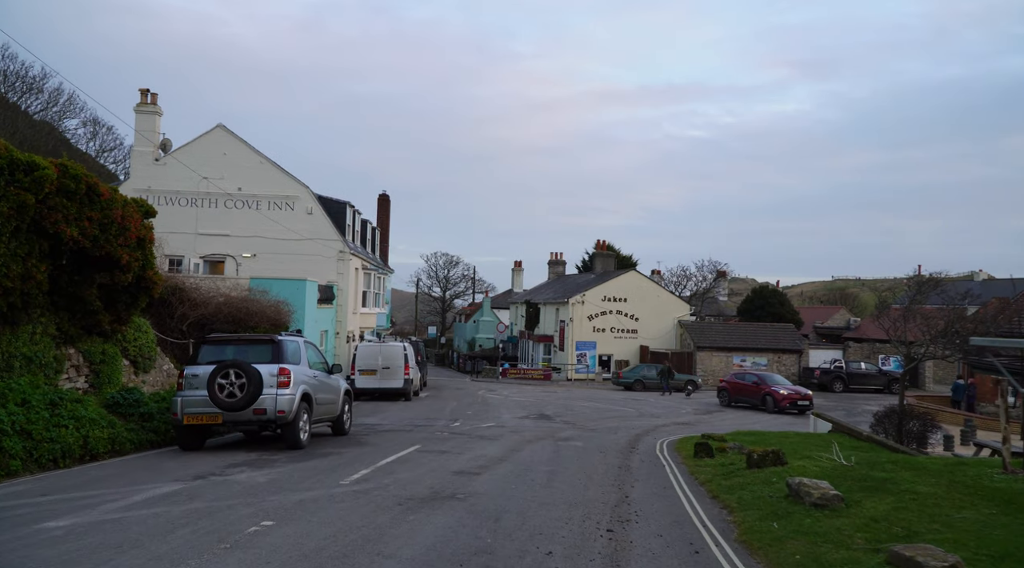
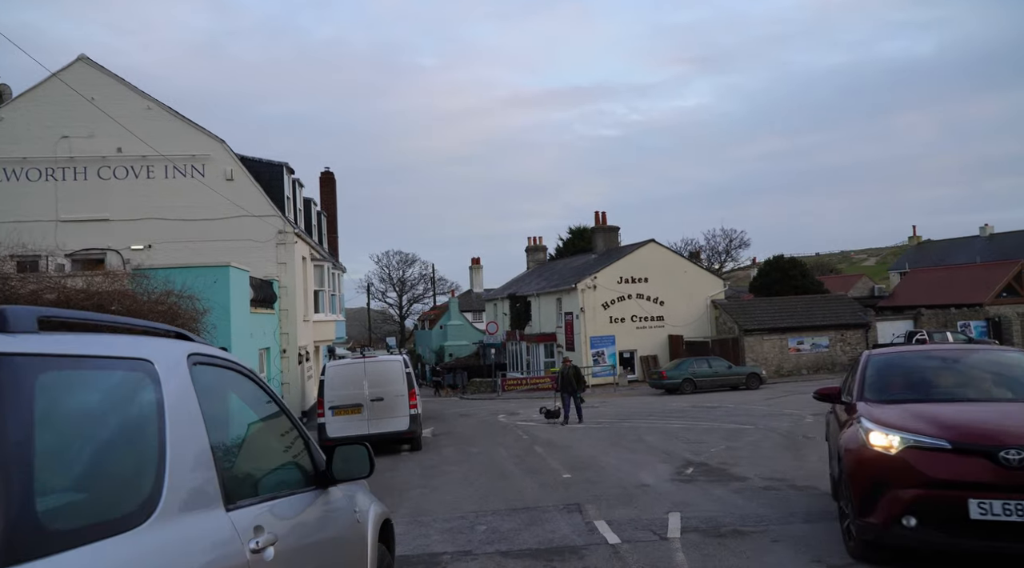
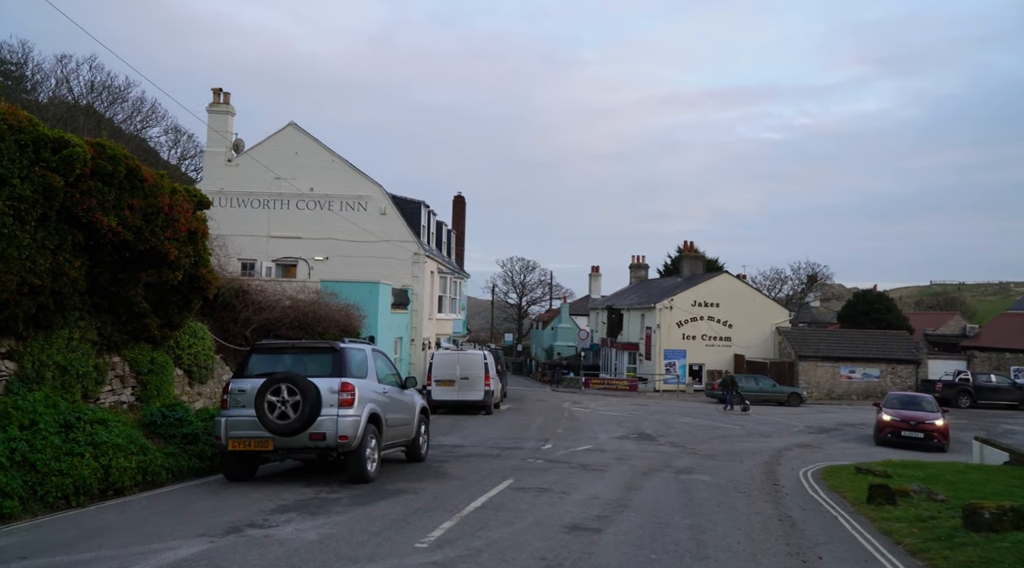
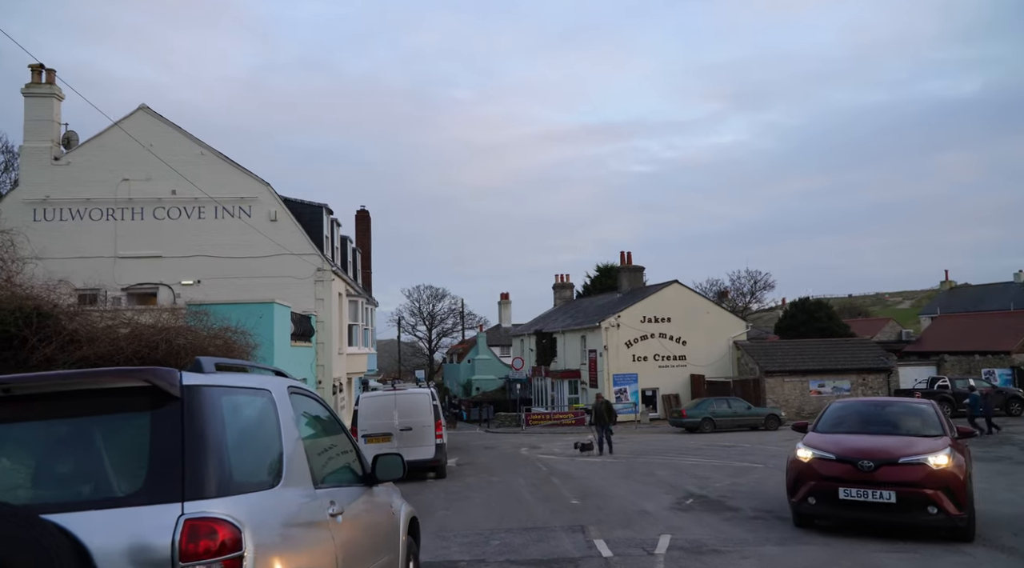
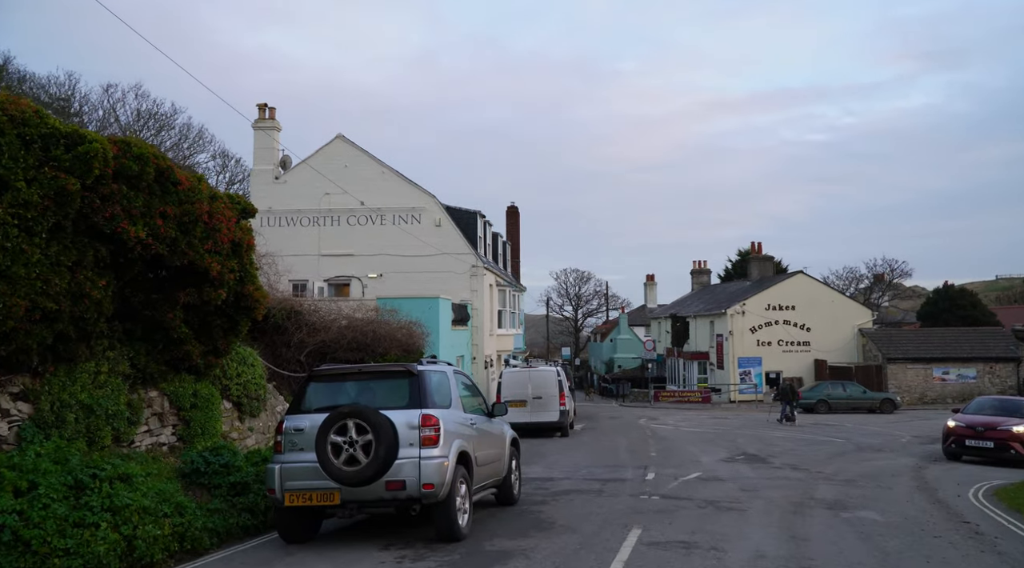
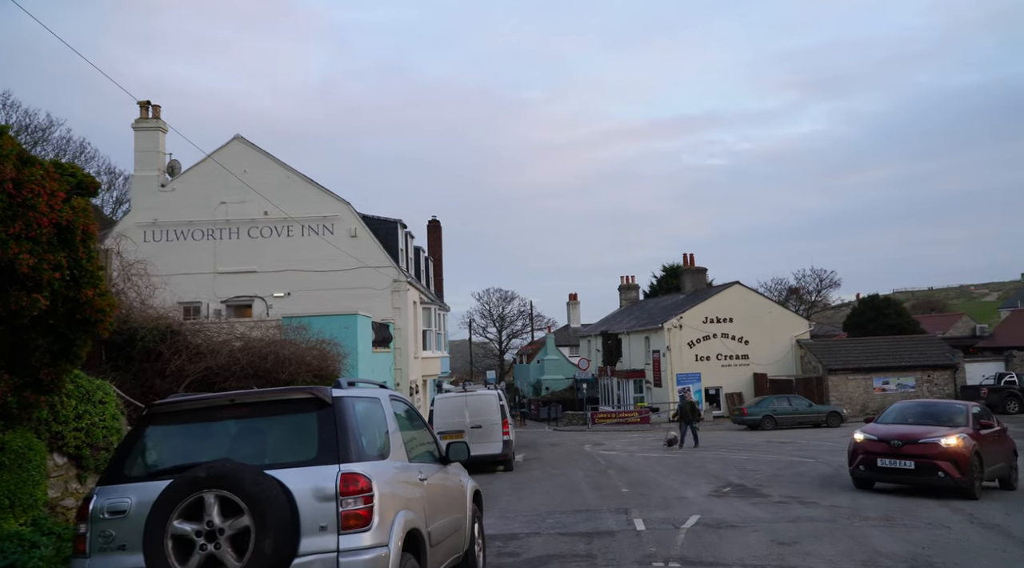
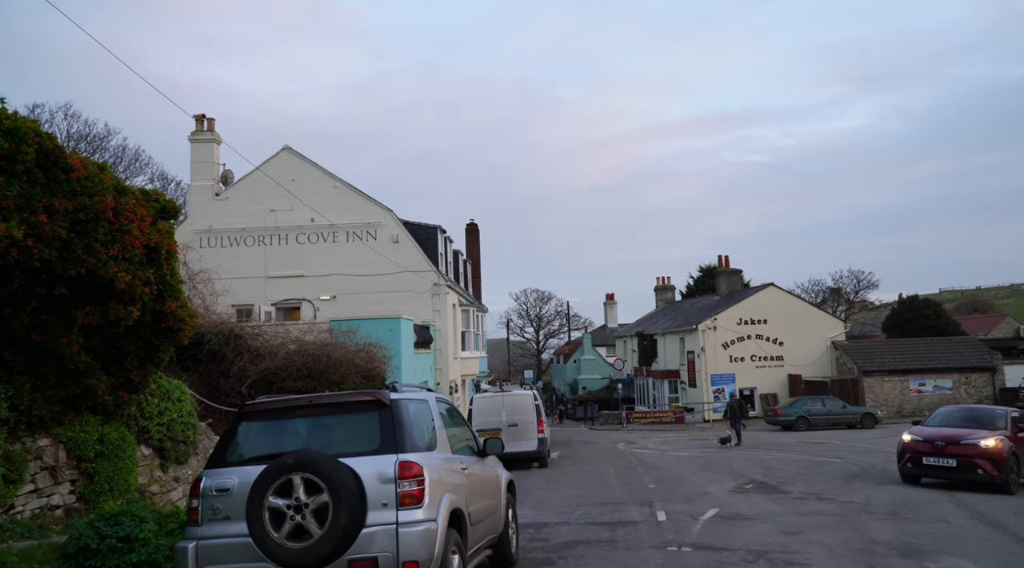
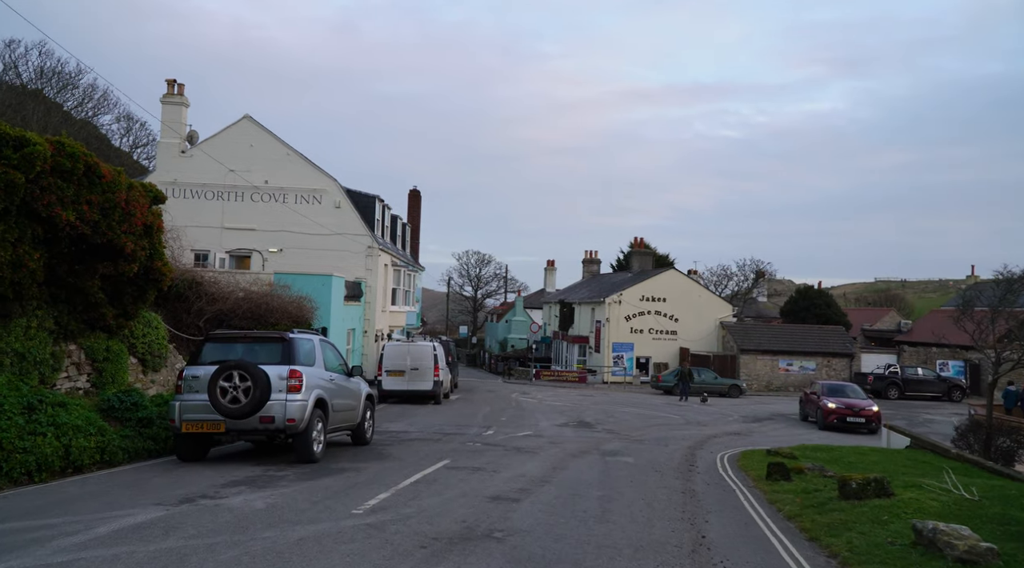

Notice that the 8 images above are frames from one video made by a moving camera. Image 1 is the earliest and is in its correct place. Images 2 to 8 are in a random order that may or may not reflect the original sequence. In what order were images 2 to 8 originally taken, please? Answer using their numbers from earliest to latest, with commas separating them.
8, 3, 5, 7, 6, 4, 2
